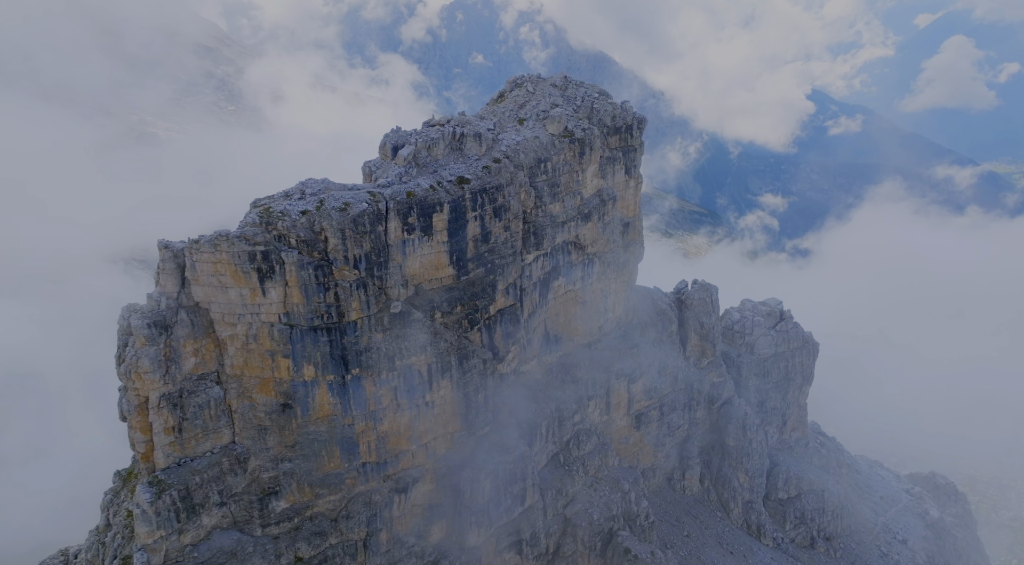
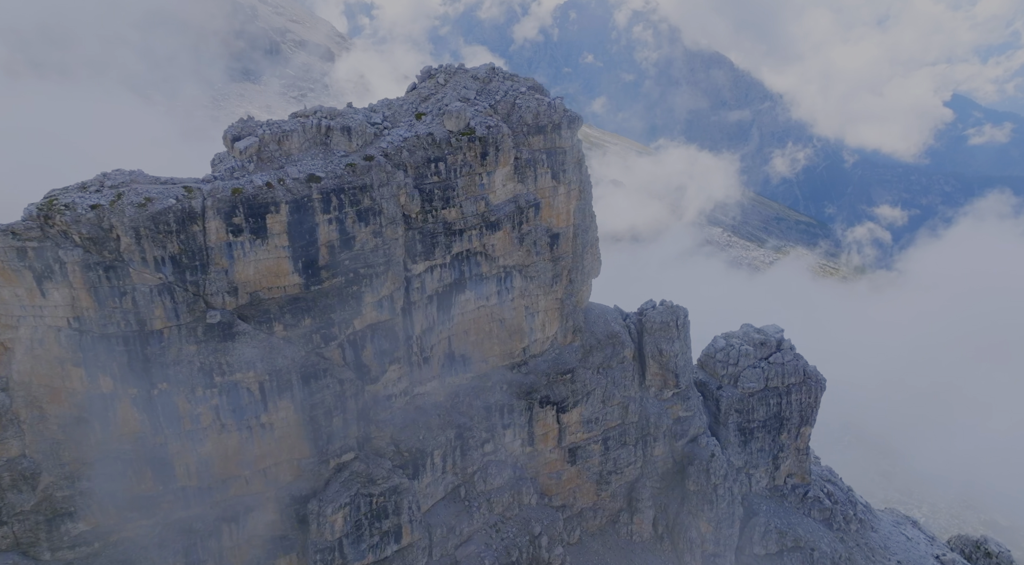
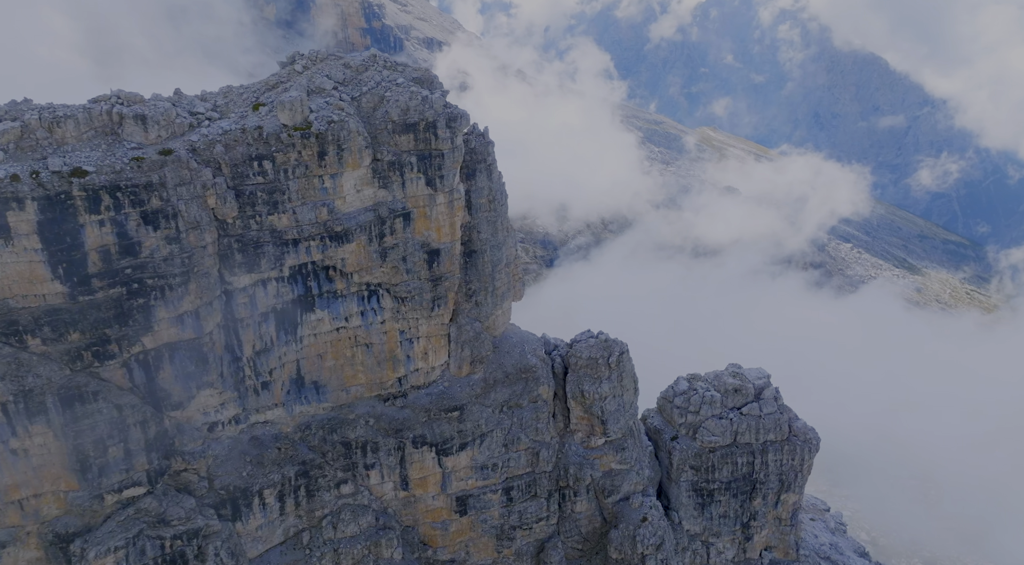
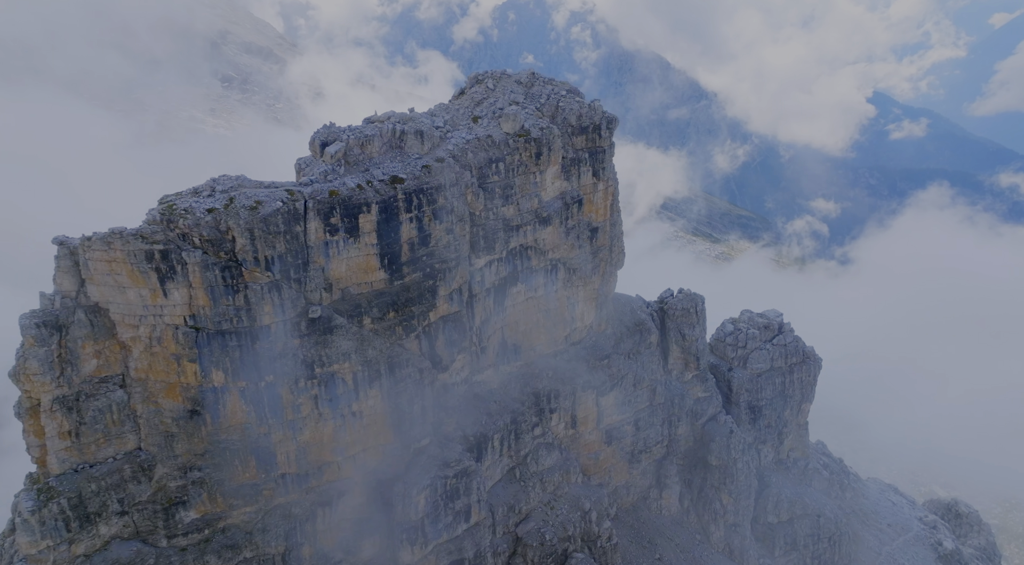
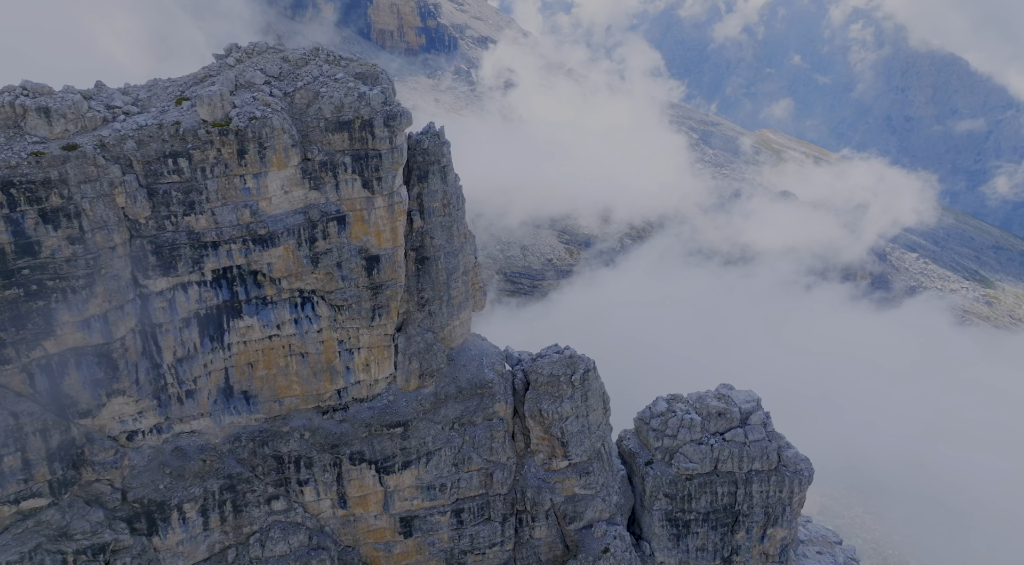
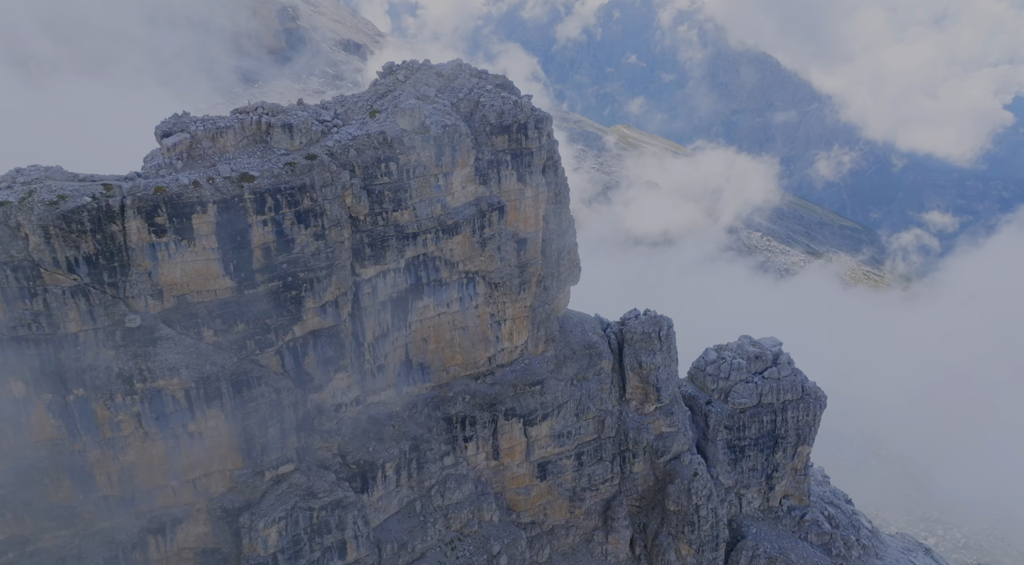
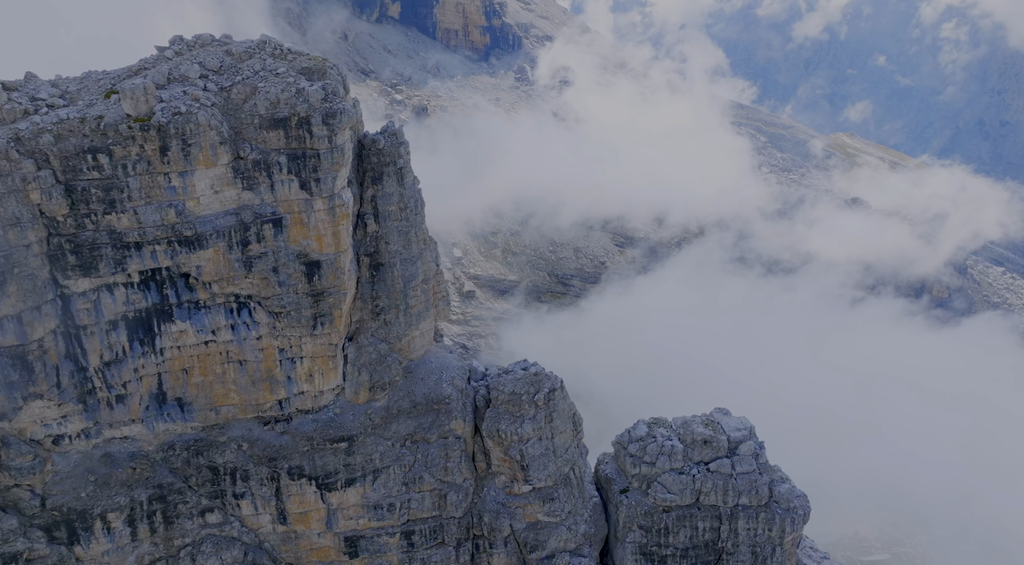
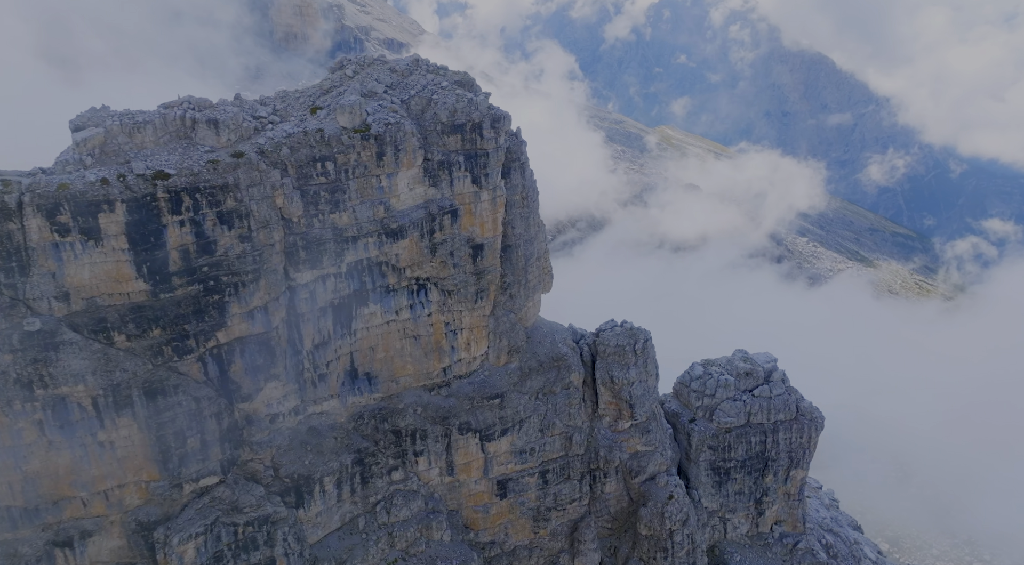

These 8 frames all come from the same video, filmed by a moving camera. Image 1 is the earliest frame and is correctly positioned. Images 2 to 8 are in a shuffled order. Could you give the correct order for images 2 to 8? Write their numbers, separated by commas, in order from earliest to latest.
4, 2, 6, 8, 3, 5, 7
